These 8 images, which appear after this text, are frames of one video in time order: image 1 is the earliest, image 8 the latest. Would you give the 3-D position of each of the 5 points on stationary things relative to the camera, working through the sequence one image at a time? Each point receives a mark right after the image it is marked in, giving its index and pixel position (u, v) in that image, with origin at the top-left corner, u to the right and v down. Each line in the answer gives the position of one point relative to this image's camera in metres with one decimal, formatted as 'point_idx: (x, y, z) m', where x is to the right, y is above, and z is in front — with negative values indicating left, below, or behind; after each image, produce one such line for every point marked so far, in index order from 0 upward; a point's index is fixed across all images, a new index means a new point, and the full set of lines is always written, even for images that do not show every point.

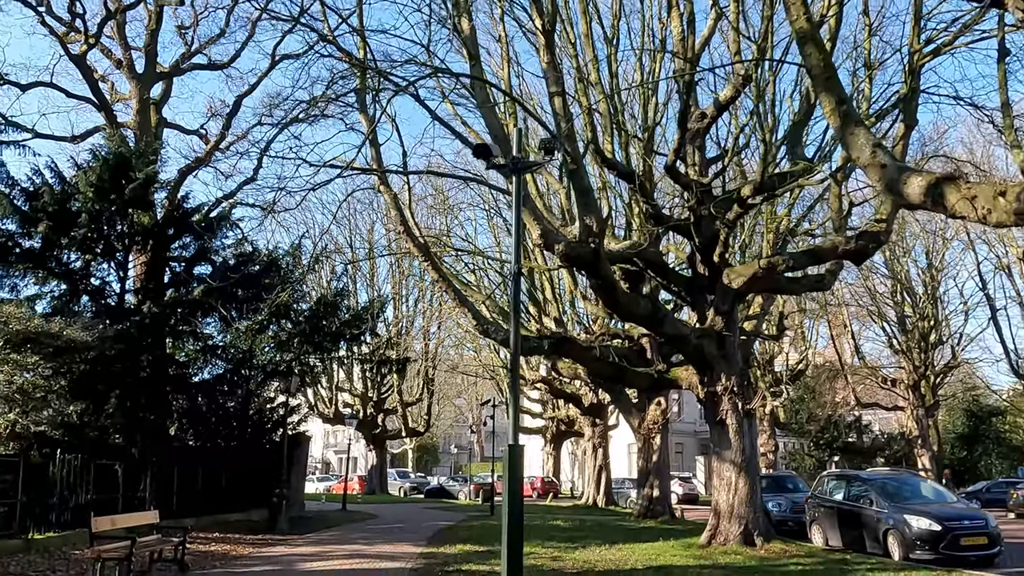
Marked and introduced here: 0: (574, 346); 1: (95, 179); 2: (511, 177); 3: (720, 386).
0: (+1.3, -1.3, +16.6) m
1: (-11.1, +2.9, +20.1) m
2: (0.0, +2.2, +15.1) m
3: (+4.6, -2.2, +16.7) m
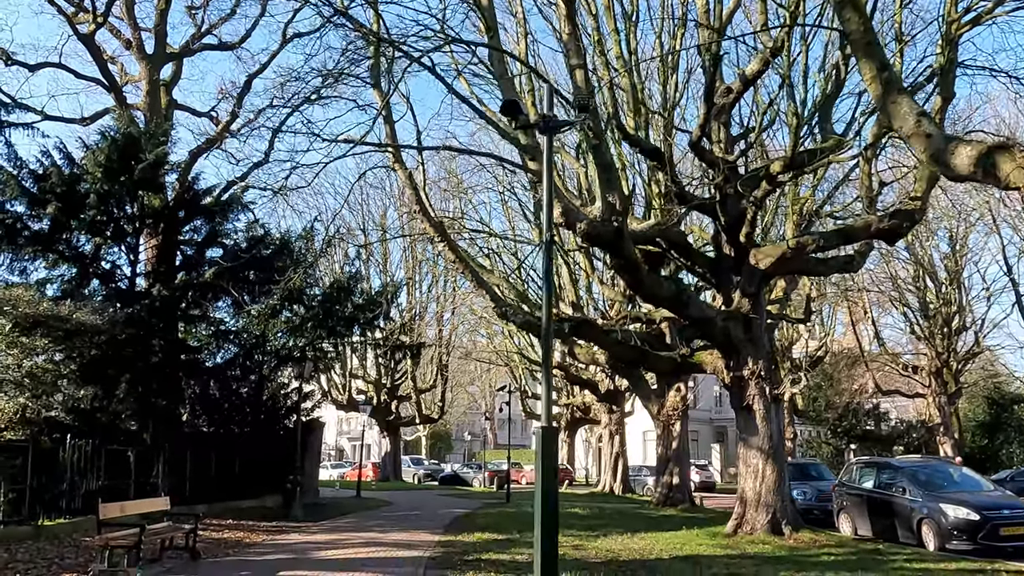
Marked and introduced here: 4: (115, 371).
0: (+1.8, -0.9, +16.1) m
1: (-10.6, +3.4, +19.7) m
2: (+0.3, +2.6, +14.5) m
3: (+5.0, -1.8, +16.1) m
4: (-9.9, -2.1, +19.0) m
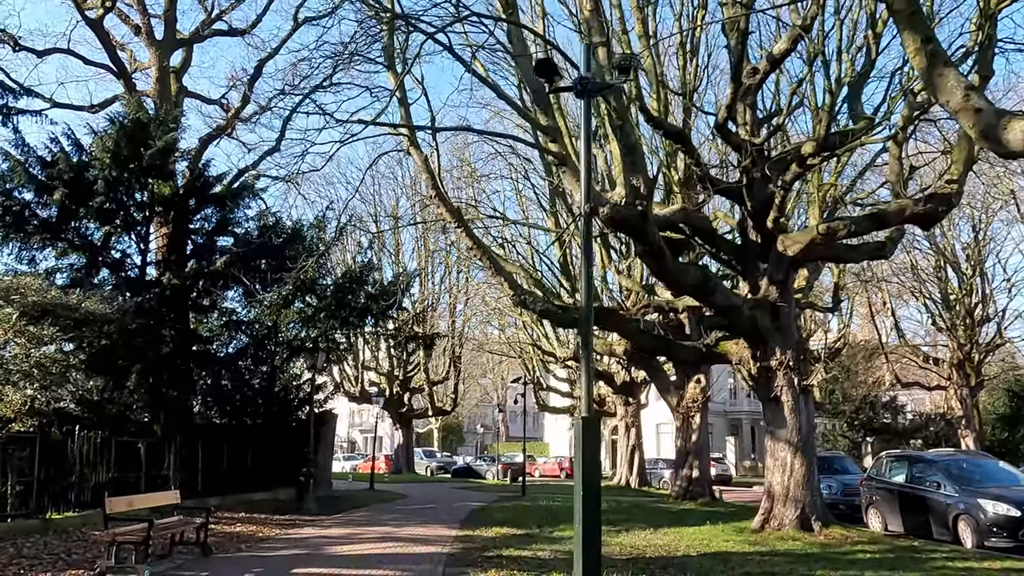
0: (+2.1, -0.6, +15.6) m
1: (-10.2, +3.6, +19.3) m
2: (+0.7, +2.8, +14.0) m
3: (+5.4, -1.5, +15.5) m
4: (-9.5, -1.8, +18.6) m
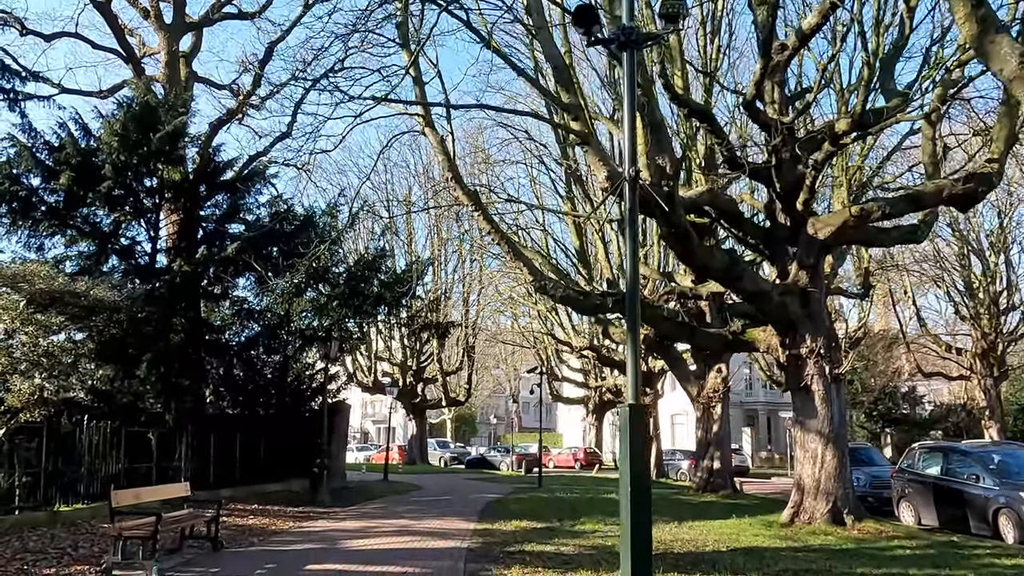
0: (+2.5, -0.3, +15.0) m
1: (-9.7, +4.0, +18.8) m
2: (+1.1, +3.1, +13.4) m
3: (+5.8, -1.2, +14.9) m
4: (-9.1, -1.5, +18.3) m
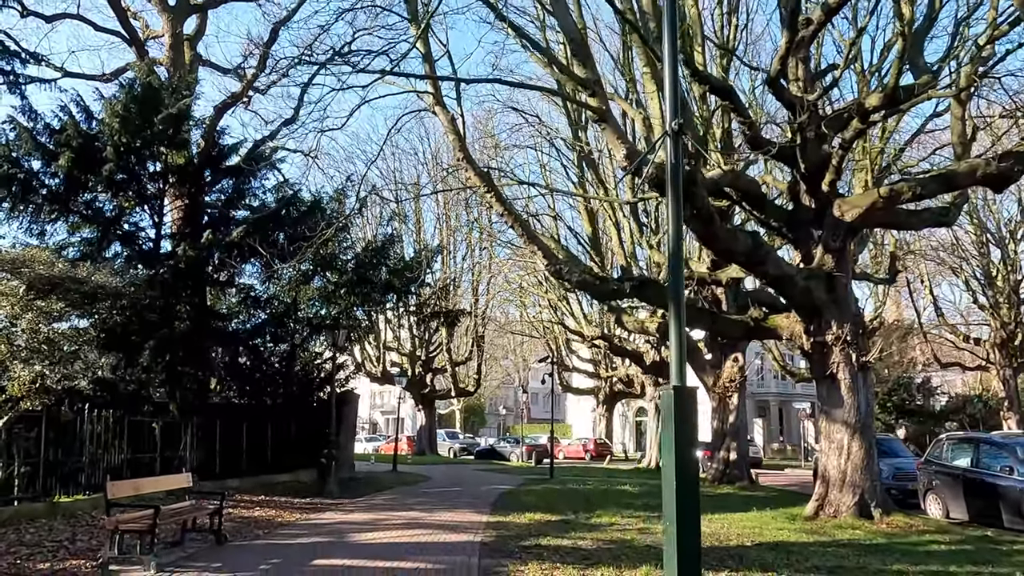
0: (+2.8, 0.0, +14.4) m
1: (-9.4, +4.3, +18.4) m
2: (+1.3, +3.4, +12.8) m
3: (+6.0, -0.9, +14.4) m
4: (-8.8, -1.2, +17.8) m
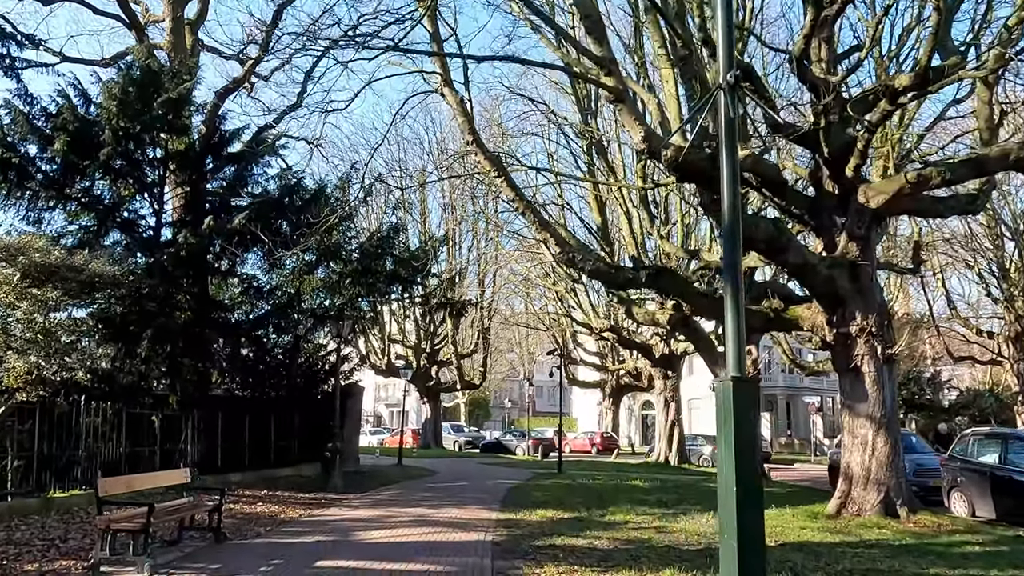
0: (+3.0, +0.2, +13.9) m
1: (-9.2, +4.5, +17.8) m
2: (+1.5, +3.6, +12.2) m
3: (+6.2, -0.7, +13.8) m
4: (-8.6, -0.9, +17.4) m
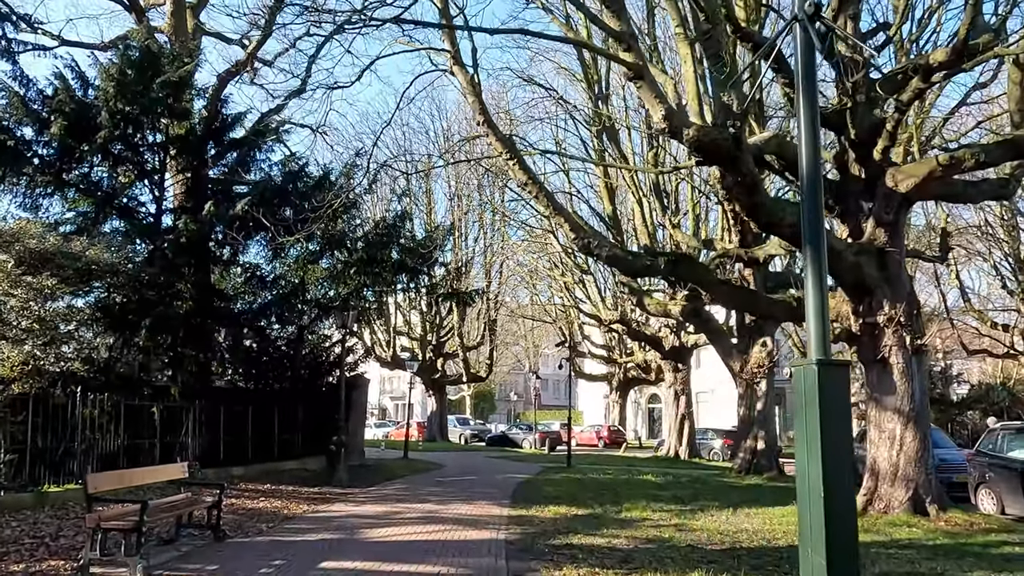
0: (+3.2, +0.4, +13.3) m
1: (-9.0, +4.8, +17.3) m
2: (+1.7, +3.8, +11.6) m
3: (+6.4, -0.5, +13.2) m
4: (-8.3, -0.6, +16.9) m
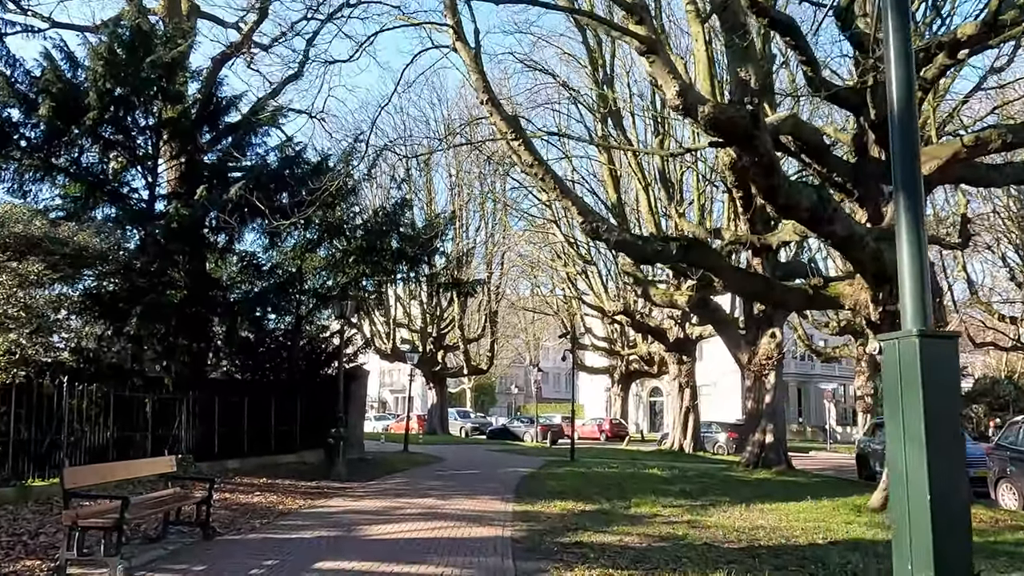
0: (+3.3, +0.6, +12.8) m
1: (-8.9, +5.1, +16.7) m
2: (+1.8, +4.0, +11.0) m
3: (+6.5, -0.3, +12.7) m
4: (-8.2, -0.4, +16.3) m
